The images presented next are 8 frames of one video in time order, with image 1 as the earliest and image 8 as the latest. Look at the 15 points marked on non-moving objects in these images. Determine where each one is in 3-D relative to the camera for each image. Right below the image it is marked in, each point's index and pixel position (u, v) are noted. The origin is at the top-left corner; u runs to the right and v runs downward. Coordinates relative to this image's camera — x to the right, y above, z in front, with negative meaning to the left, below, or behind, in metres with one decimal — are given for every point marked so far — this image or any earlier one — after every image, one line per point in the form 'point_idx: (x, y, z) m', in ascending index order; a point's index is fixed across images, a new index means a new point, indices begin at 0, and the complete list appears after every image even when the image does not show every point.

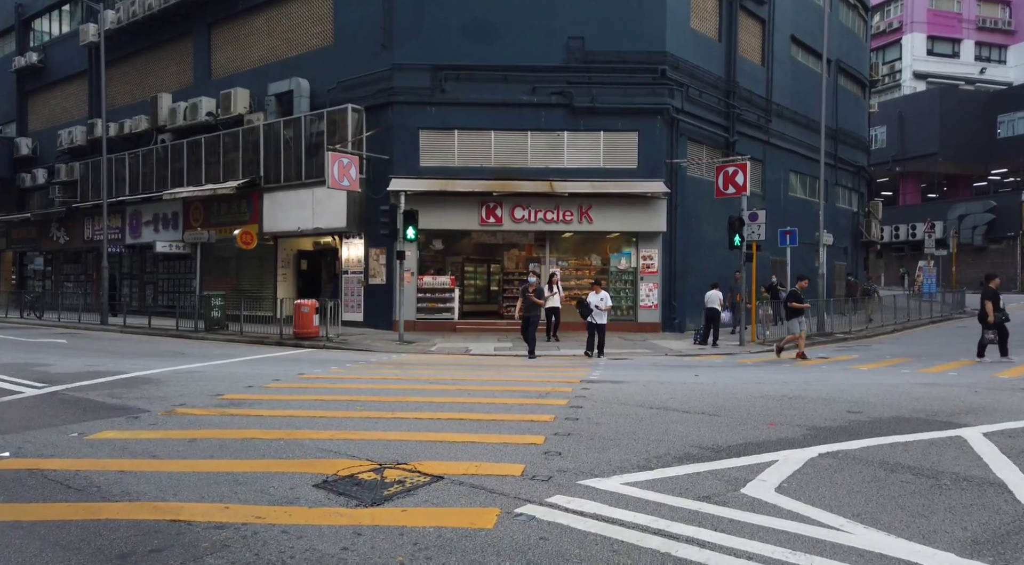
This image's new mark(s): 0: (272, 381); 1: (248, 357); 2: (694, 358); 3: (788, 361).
0: (-3.7, -1.5, +11.0) m
1: (-5.6, -1.6, +15.2) m
2: (+4.0, -1.7, +15.8) m
3: (+5.7, -1.6, +14.8) m
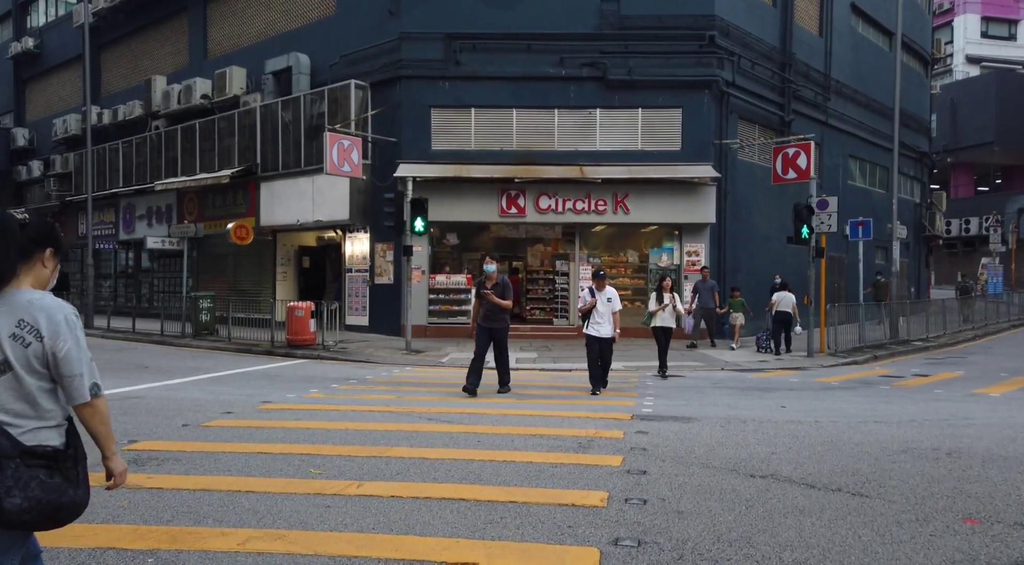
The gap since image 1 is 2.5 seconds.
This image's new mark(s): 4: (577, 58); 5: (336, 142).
0: (-3.3, -1.5, +8.4) m
1: (-5.1, -1.6, +12.6) m
2: (+4.4, -1.7, +12.9) m
3: (+6.1, -1.6, +11.8) m
4: (+1.8, +6.1, +19.4) m
5: (-4.6, +3.7, +18.7) m
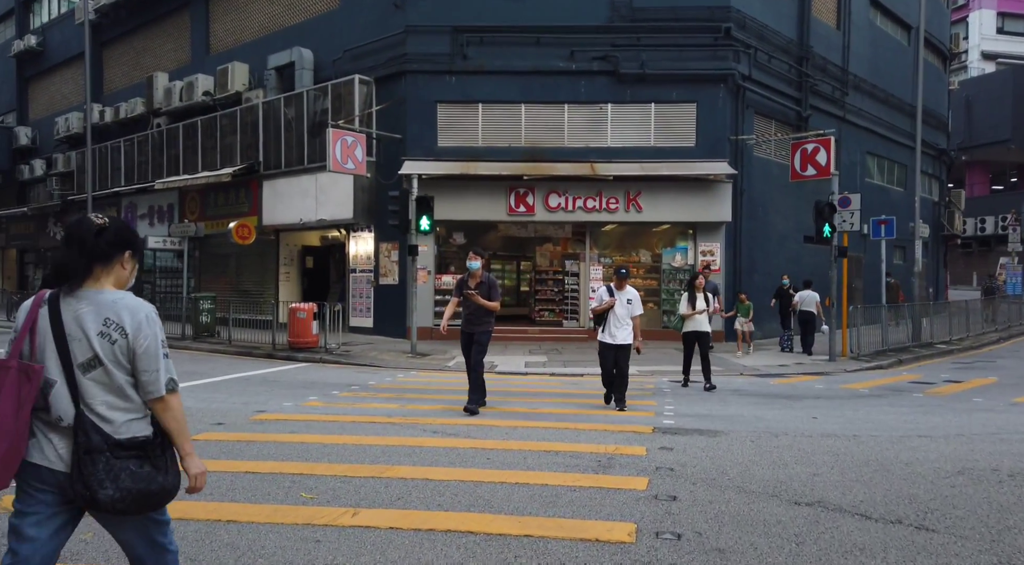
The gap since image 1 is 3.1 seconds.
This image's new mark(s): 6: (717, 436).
0: (-3.2, -1.5, +7.8) m
1: (-4.9, -1.6, +12.1) m
2: (+4.6, -1.7, +12.2) m
3: (+6.3, -1.7, +11.2) m
4: (+2.0, +6.0, +18.8) m
5: (-4.4, +3.7, +18.1) m
6: (+2.0, -1.5, +7.1) m
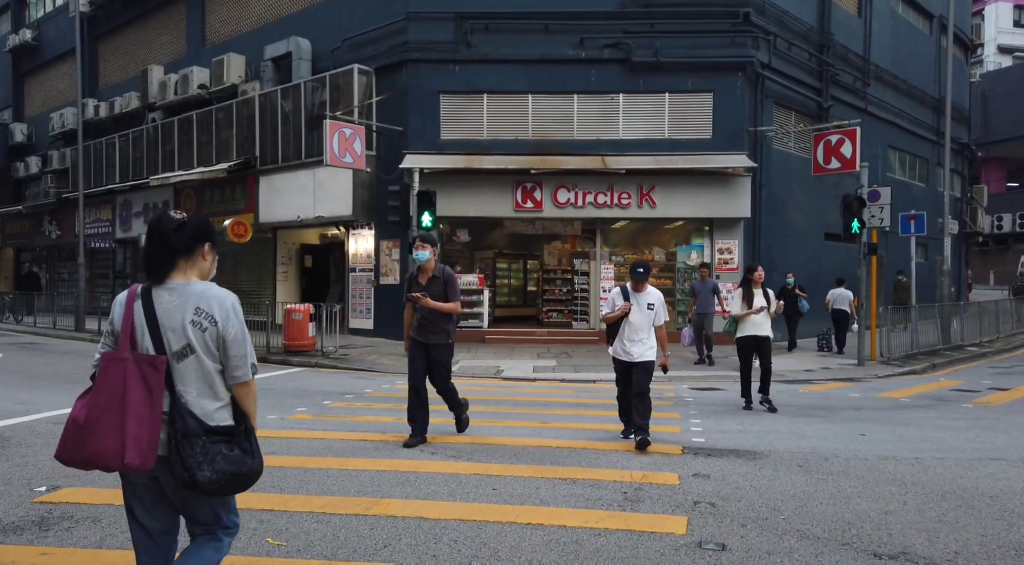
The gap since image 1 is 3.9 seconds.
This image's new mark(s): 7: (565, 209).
0: (-3.1, -1.5, +6.9) m
1: (-4.8, -1.6, +11.2) m
2: (+4.7, -1.7, +11.3) m
3: (+6.4, -1.7, +10.2) m
4: (+2.2, +6.1, +17.9) m
5: (-4.2, +3.7, +17.2) m
6: (+2.1, -1.5, +6.2) m
7: (+1.3, +1.9, +18.1) m
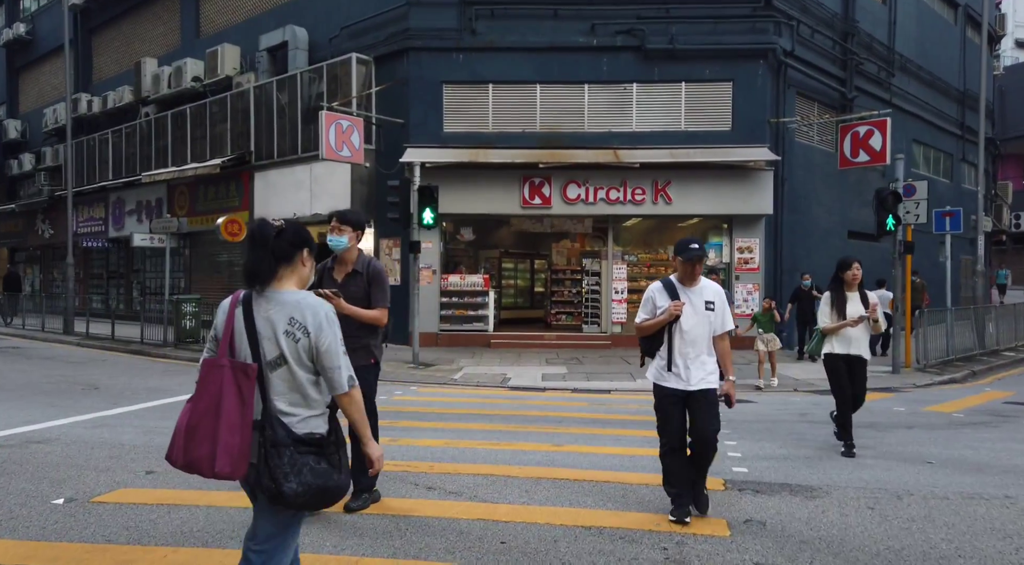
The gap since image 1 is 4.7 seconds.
0: (-3.0, -1.6, +5.9) m
1: (-4.7, -1.6, +10.2) m
2: (+4.8, -1.7, +10.2) m
3: (+6.5, -1.7, +9.2) m
4: (+2.3, +6.0, +16.9) m
5: (-4.1, +3.6, +16.3) m
6: (+2.2, -1.5, +5.2) m
7: (+1.5, +1.8, +17.1) m
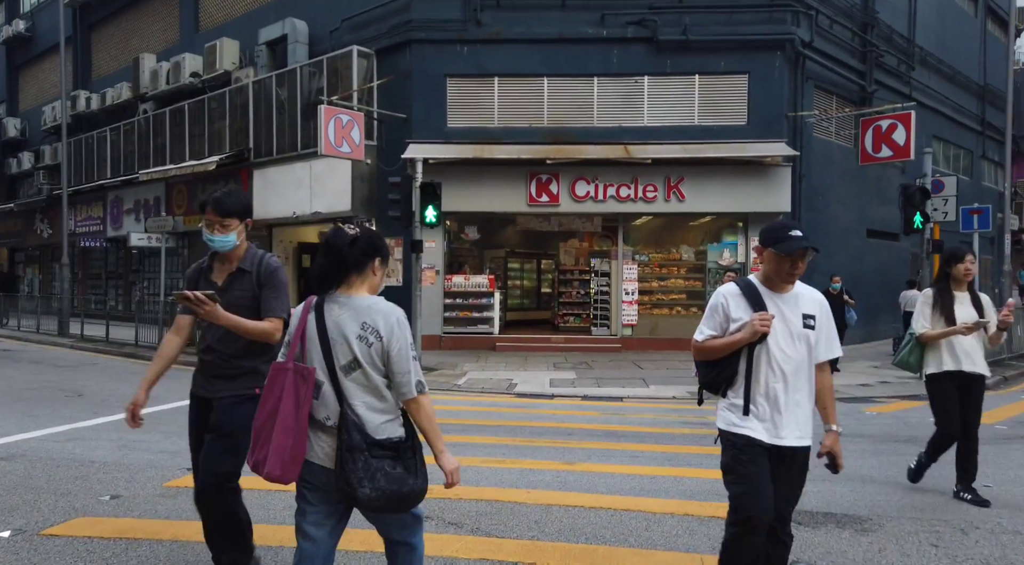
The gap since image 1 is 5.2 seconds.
0: (-3.0, -1.6, +5.3) m
1: (-4.6, -1.7, +9.6) m
2: (+4.9, -1.7, +9.6) m
3: (+6.6, -1.7, +8.5) m
4: (+2.5, +6.0, +16.2) m
5: (-3.9, +3.6, +15.7) m
6: (+2.3, -1.6, +4.6) m
7: (+1.6, +1.8, +16.4) m
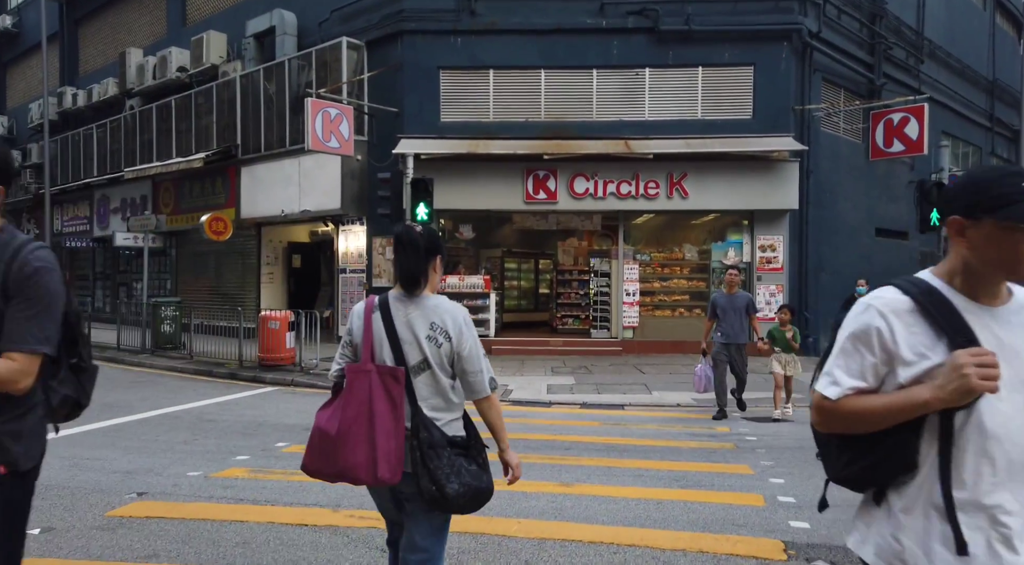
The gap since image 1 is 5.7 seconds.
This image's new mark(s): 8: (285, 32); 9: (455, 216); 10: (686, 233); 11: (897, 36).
0: (-3.1, -1.6, +4.7) m
1: (-4.7, -1.7, +9.0) m
2: (+4.9, -1.7, +8.9) m
3: (+6.5, -1.7, +7.9) m
4: (+2.4, +6.0, +15.6) m
5: (-4.0, +3.6, +15.0) m
6: (+2.2, -1.6, +3.9) m
7: (+1.6, +1.8, +15.8) m
8: (-5.8, +6.3, +18.2) m
9: (-1.3, +1.5, +16.3) m
10: (+4.0, +1.1, +16.2) m
11: (+10.0, +6.4, +18.7) m
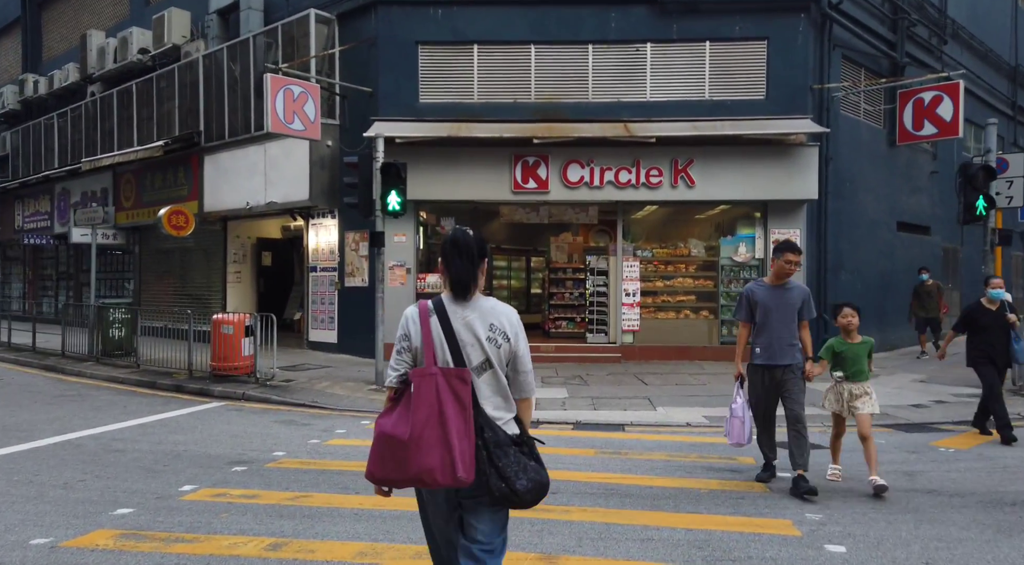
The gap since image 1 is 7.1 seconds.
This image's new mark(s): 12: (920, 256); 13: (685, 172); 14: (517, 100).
0: (-3.3, -1.6, +3.1) m
1: (-4.9, -1.7, +7.4) m
2: (+4.6, -1.7, +7.3) m
3: (+6.3, -1.7, +6.3) m
4: (+2.1, +6.0, +14.0) m
5: (-4.3, +3.6, +13.4) m
6: (+2.0, -1.6, +2.3) m
7: (+1.3, +1.8, +14.2) m
8: (-6.0, +6.3, +16.6) m
9: (-1.6, +1.5, +14.7) m
10: (+3.7, +1.1, +14.6) m
11: (+9.7, +6.4, +17.1) m
12: (+9.9, +0.6, +17.3) m
13: (+3.3, +2.1, +13.9) m
14: (+0.1, +3.6, +14.2) m
